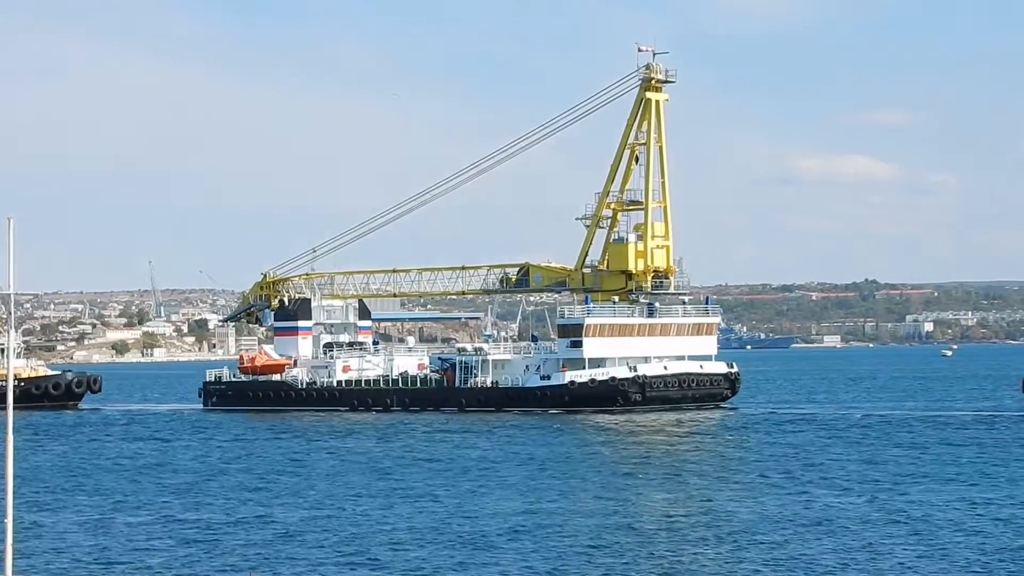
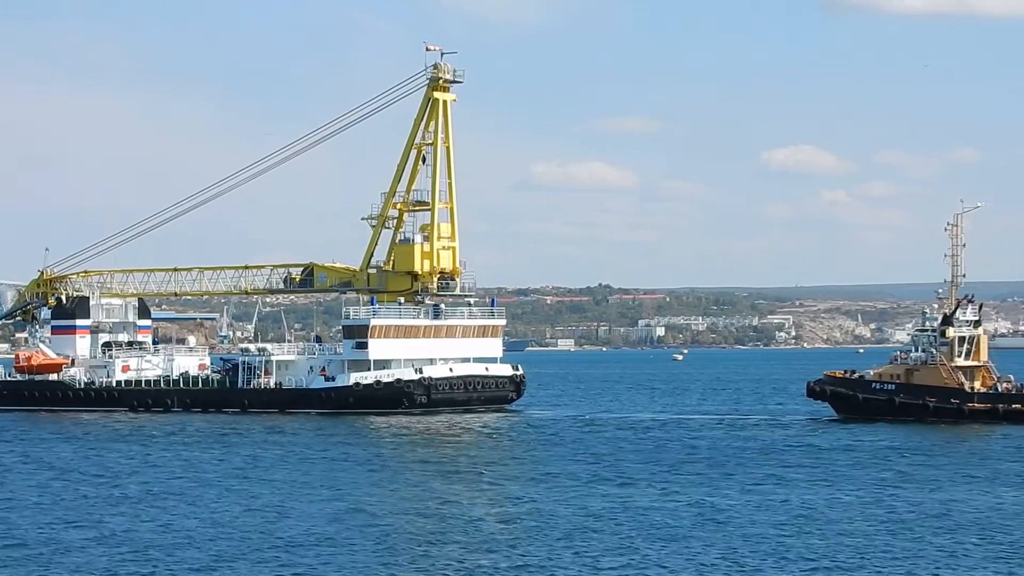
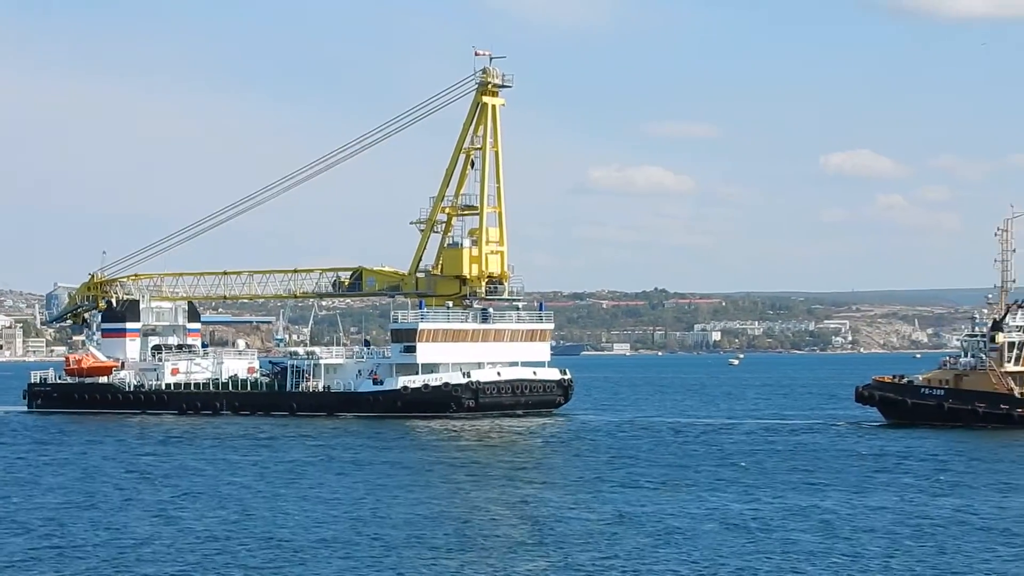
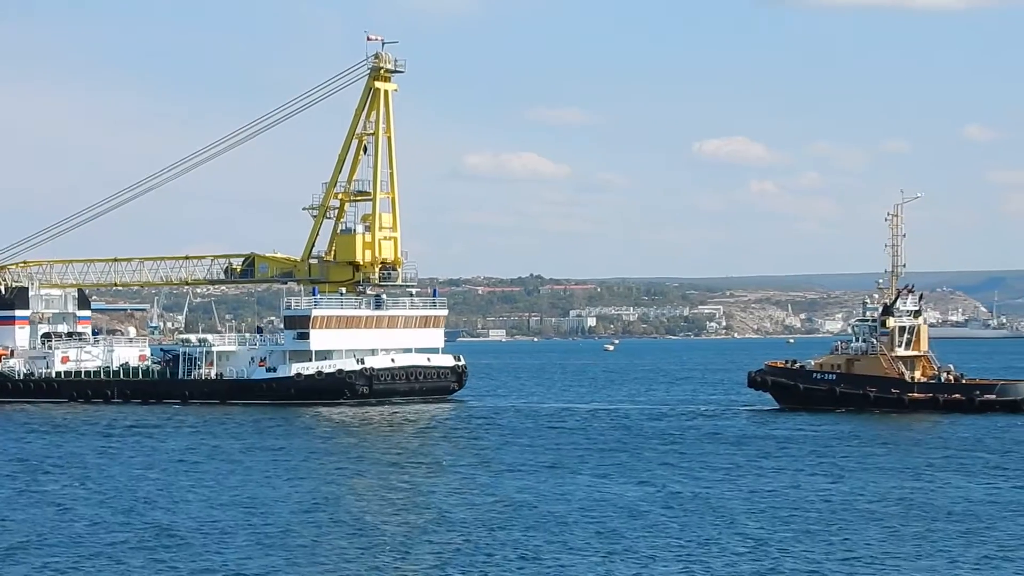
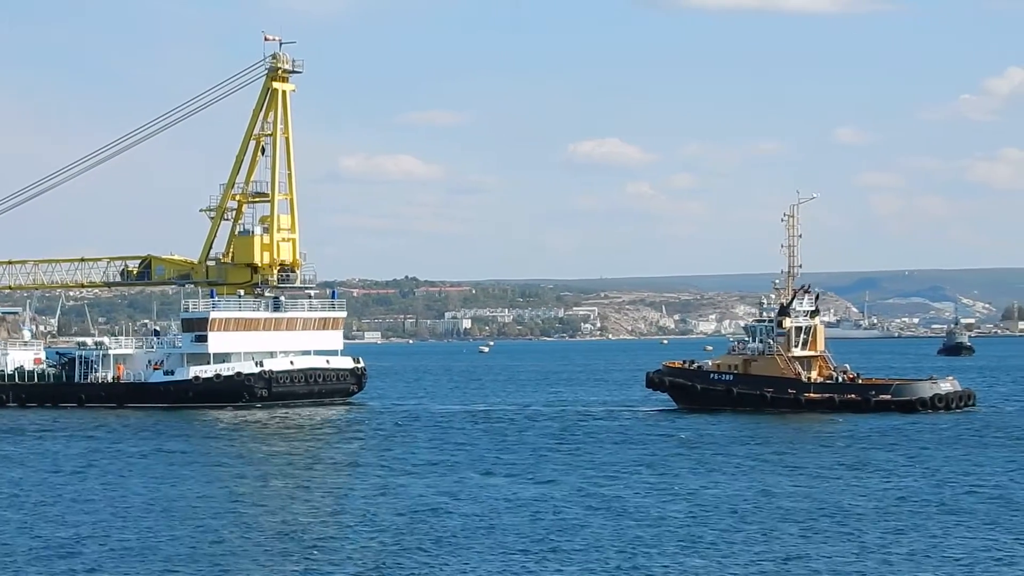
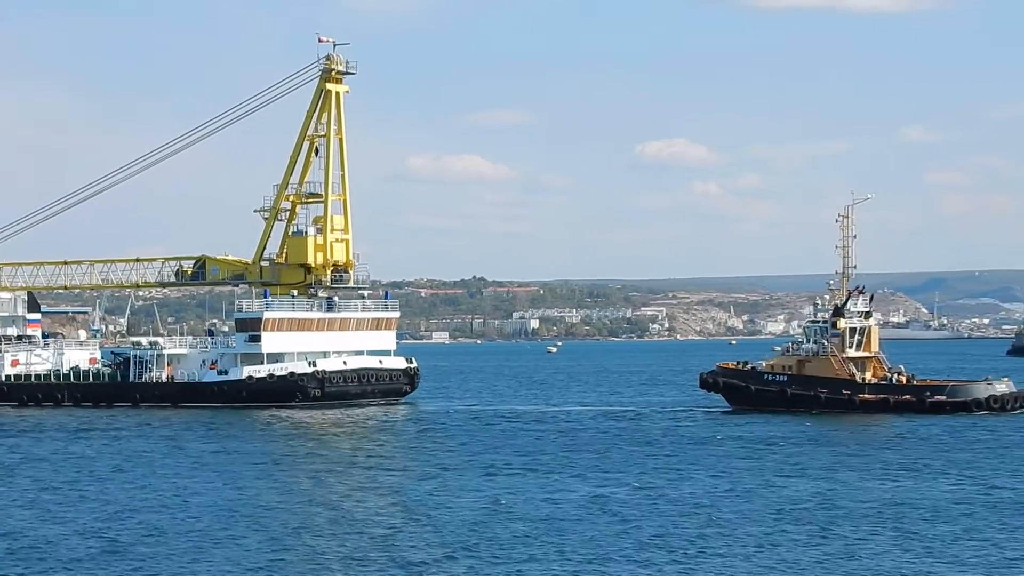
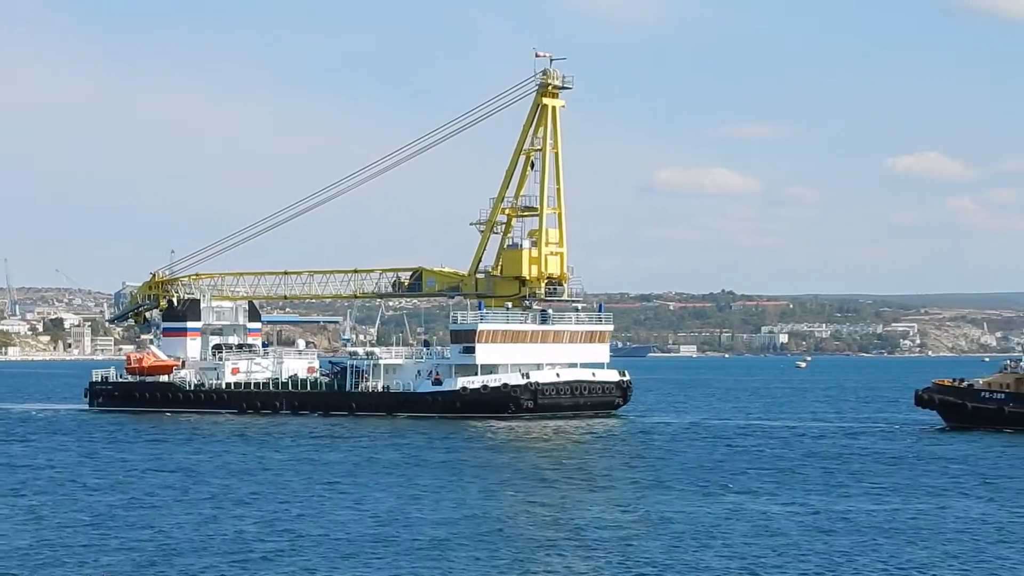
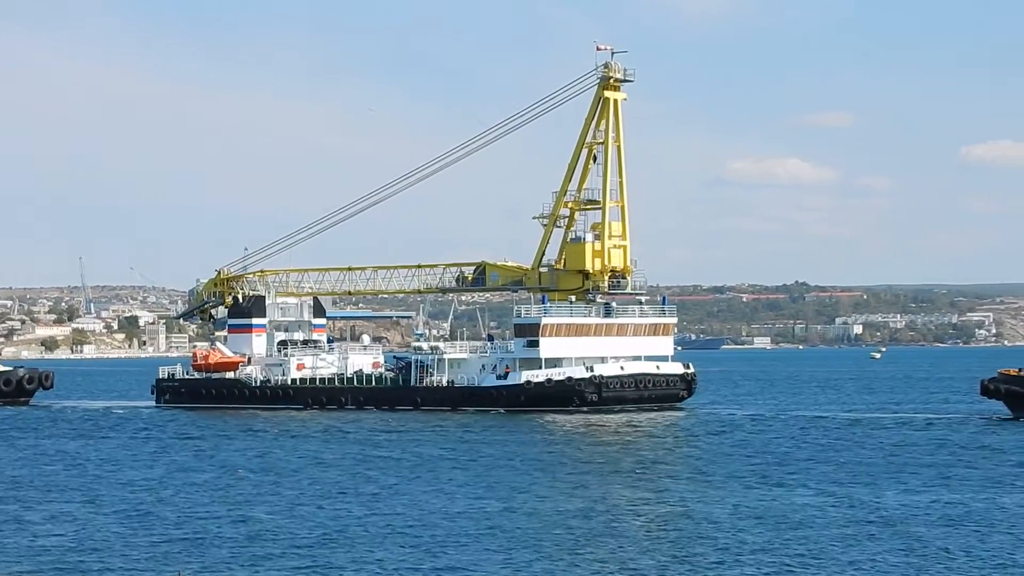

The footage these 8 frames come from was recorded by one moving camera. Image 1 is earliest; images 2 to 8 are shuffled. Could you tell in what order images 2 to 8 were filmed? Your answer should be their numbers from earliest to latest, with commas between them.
8, 7, 3, 2, 4, 6, 5
